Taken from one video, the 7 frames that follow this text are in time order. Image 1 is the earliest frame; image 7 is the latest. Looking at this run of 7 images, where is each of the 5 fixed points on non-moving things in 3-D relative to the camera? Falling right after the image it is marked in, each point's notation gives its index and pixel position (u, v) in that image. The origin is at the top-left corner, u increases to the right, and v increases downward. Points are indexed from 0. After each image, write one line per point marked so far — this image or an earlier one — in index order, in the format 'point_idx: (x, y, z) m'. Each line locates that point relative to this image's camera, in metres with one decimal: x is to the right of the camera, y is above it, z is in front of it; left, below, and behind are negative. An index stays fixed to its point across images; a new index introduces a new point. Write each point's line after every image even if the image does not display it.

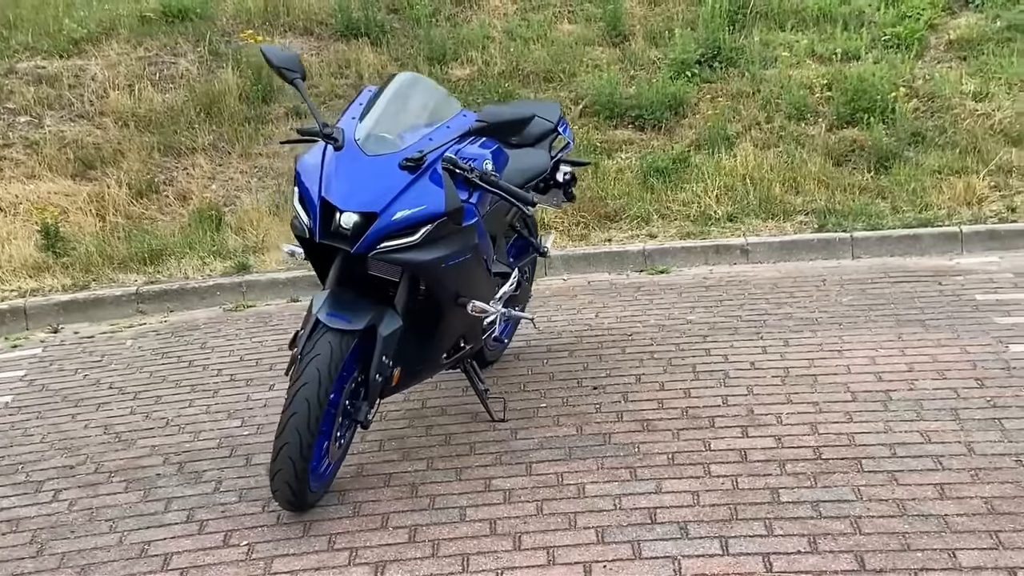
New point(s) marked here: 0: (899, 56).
0: (+3.1, +1.8, +9.8) m
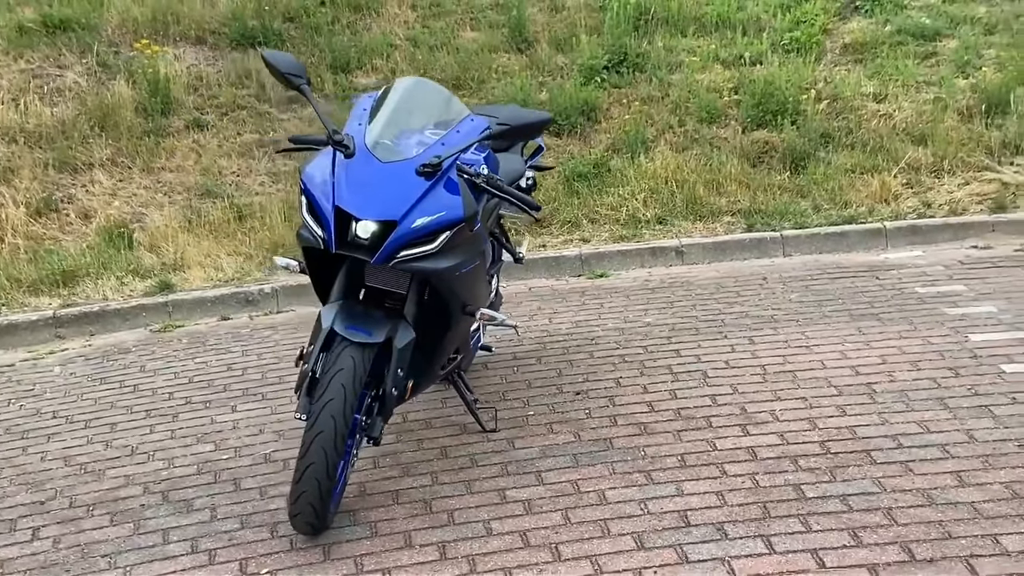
0: (+2.3, +1.9, +10.1) m
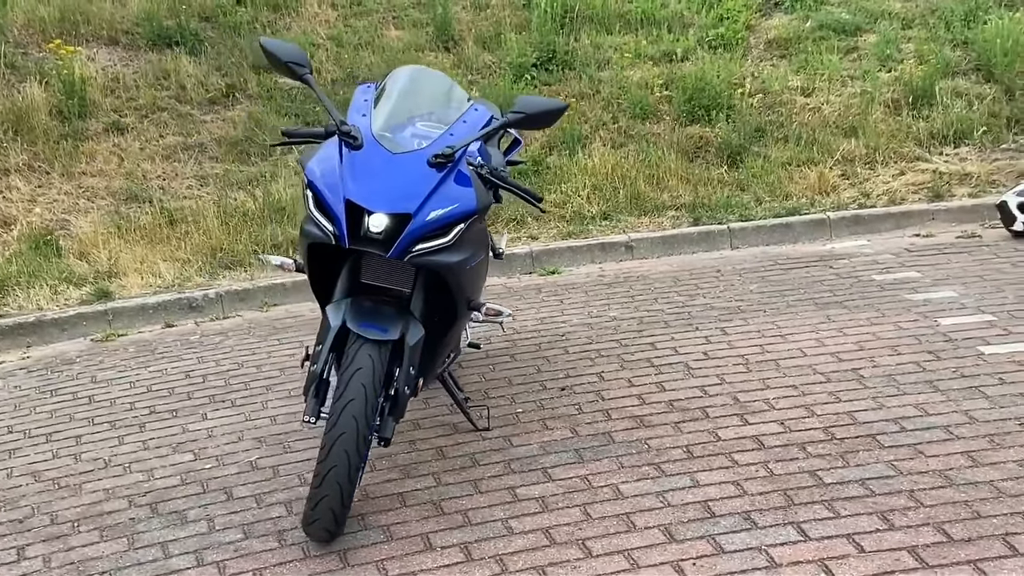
0: (+1.8, +1.9, +10.2) m
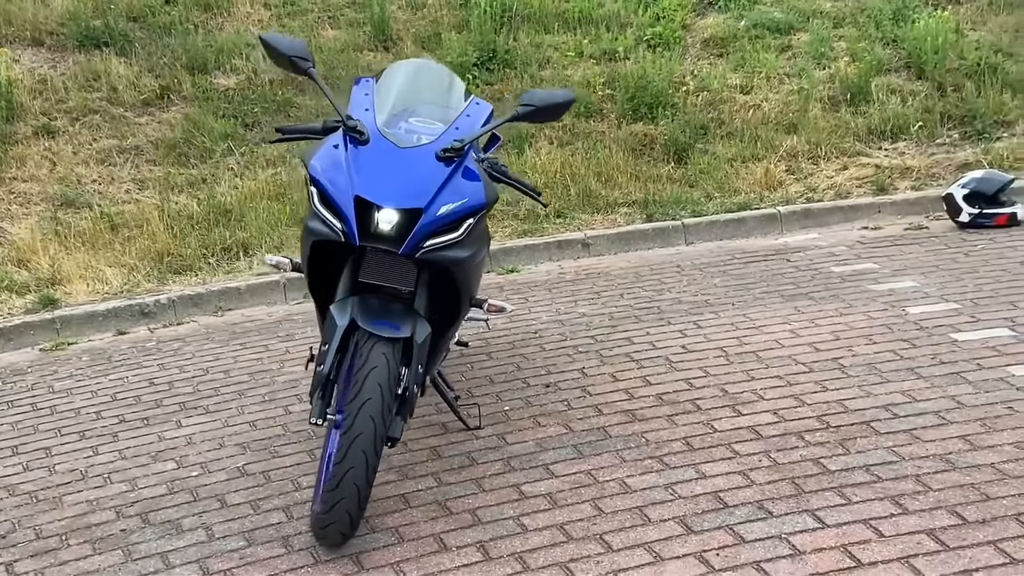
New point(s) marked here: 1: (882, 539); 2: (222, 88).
0: (+1.3, +1.9, +10.3) m
1: (+1.0, -0.7, +3.4) m
2: (-2.4, +1.7, +10.2) m
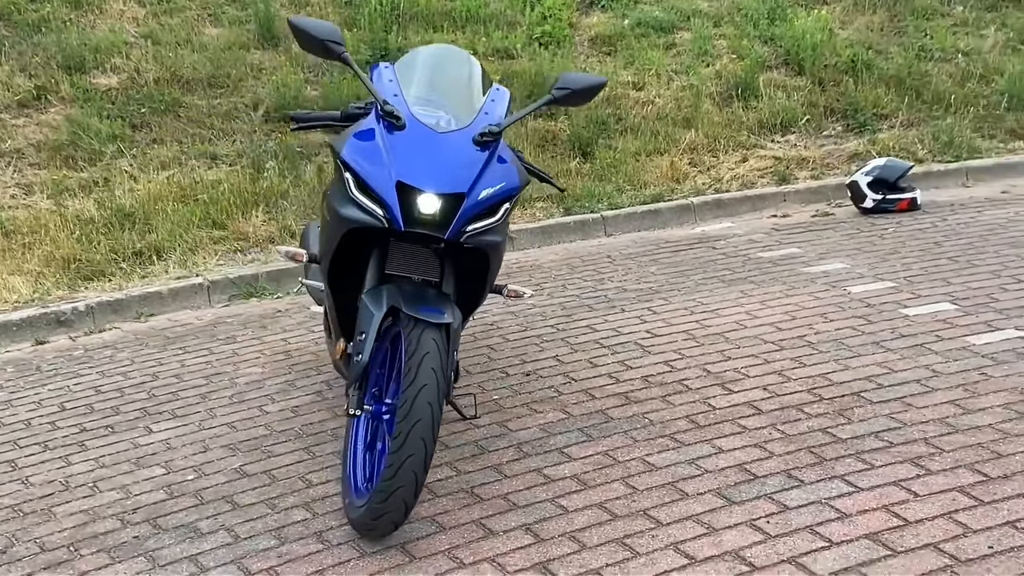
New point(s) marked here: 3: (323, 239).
0: (+0.4, +2.0, +10.4) m
1: (+1.2, -0.6, +3.6) m
2: (-3.2, +1.6, +9.8) m
3: (-0.6, +0.2, +4.0) m
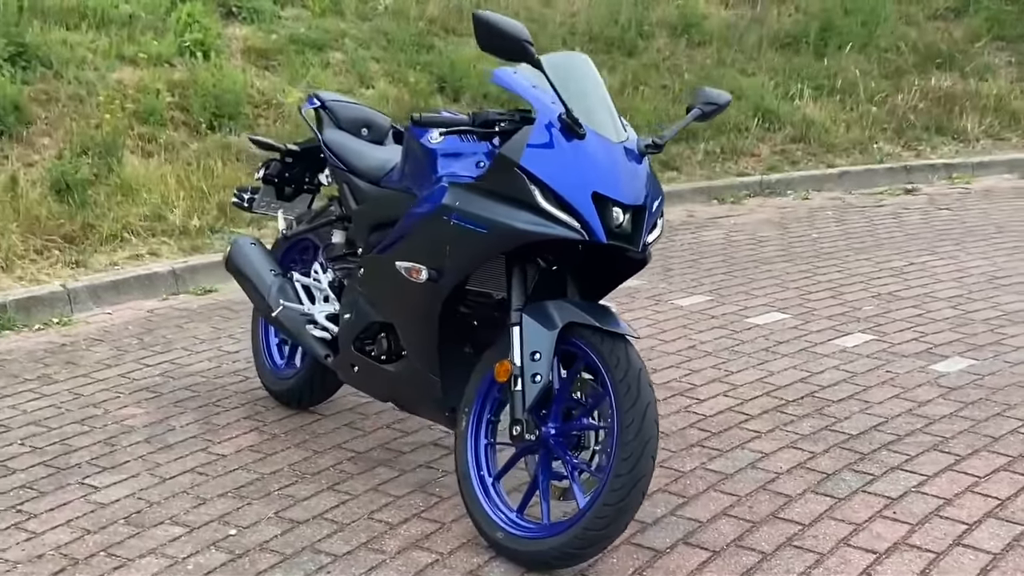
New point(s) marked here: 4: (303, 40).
0: (-2.3, +1.8, +9.8) m
1: (+1.6, -0.6, +4.1) m
2: (-5.3, +1.3, +7.6) m
3: (-0.2, +0.1, +3.6) m
4: (-1.8, +2.1, +10.7) m
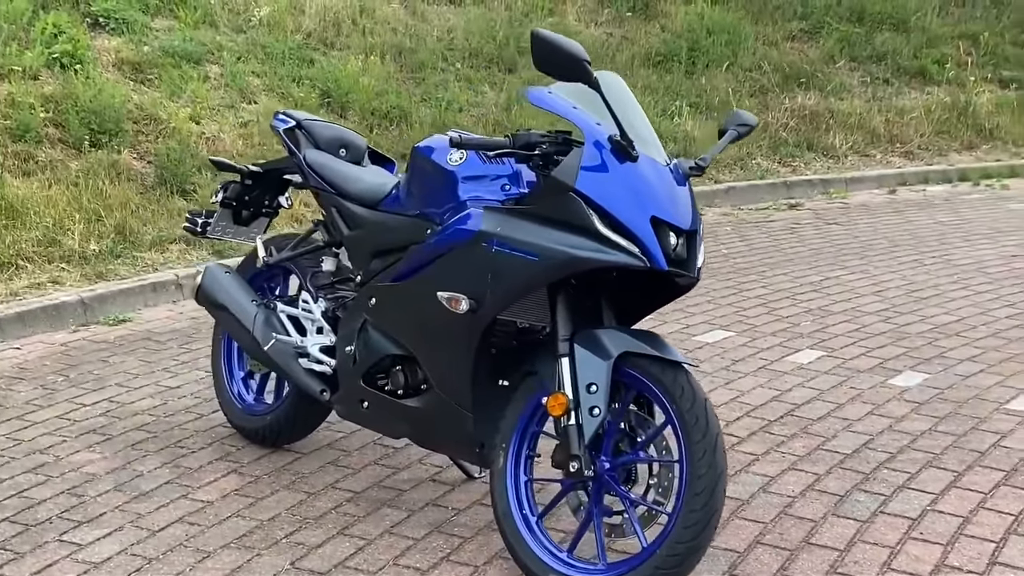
0: (-3.1, +1.6, +9.3) m
1: (+1.6, -0.7, +4.1) m
2: (-5.7, +1.1, +6.7) m
3: (-0.1, 0.0, +3.4) m
4: (-2.8, +1.9, +10.2) m
